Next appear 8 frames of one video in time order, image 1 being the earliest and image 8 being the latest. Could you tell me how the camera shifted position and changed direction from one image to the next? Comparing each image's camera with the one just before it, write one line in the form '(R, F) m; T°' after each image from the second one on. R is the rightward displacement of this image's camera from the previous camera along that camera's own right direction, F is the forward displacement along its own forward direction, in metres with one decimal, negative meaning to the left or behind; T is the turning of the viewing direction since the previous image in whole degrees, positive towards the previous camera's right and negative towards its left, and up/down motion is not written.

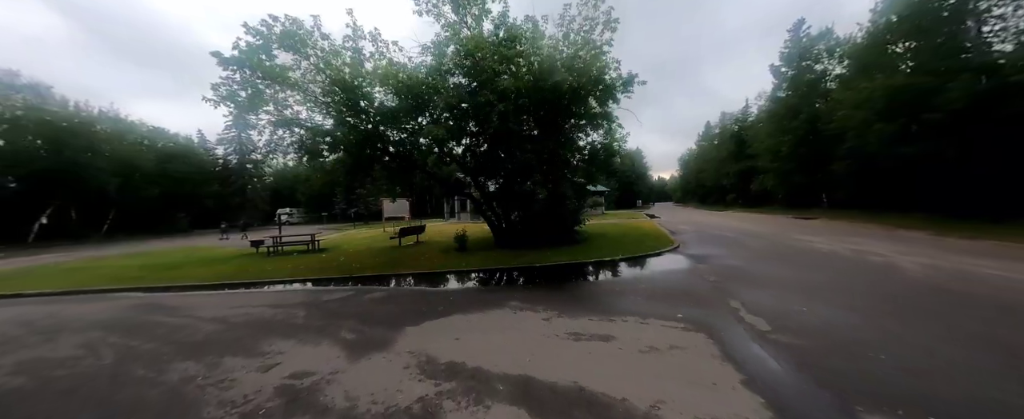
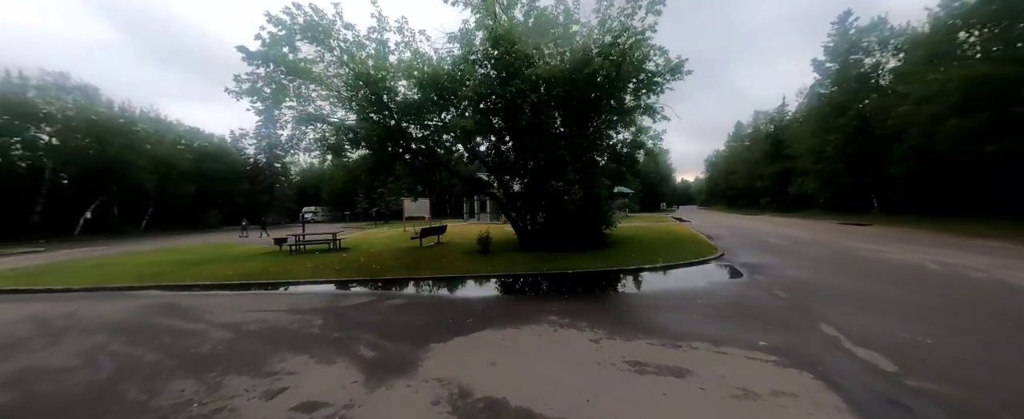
(-0.3, +0.7) m; -3°
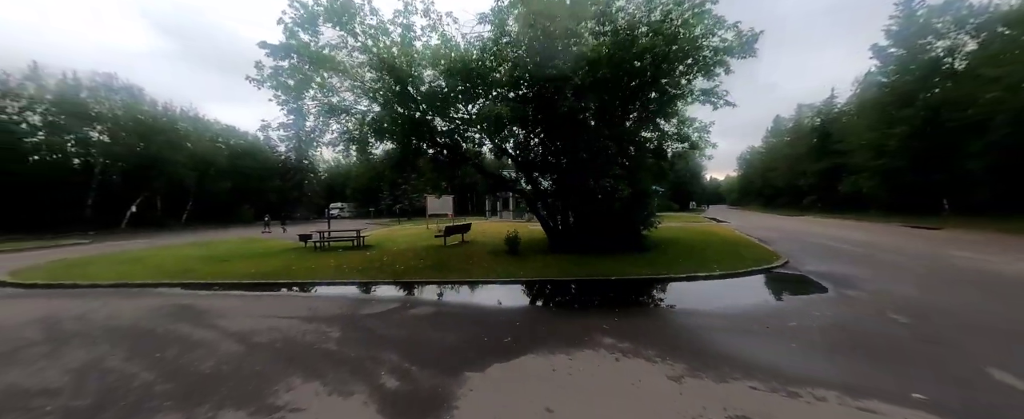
(-0.4, +0.8) m; -4°
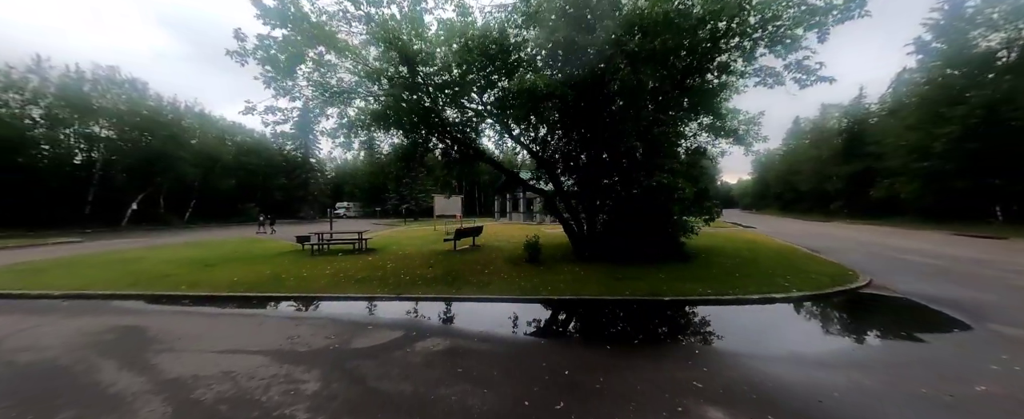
(-0.4, +1.3) m; -1°
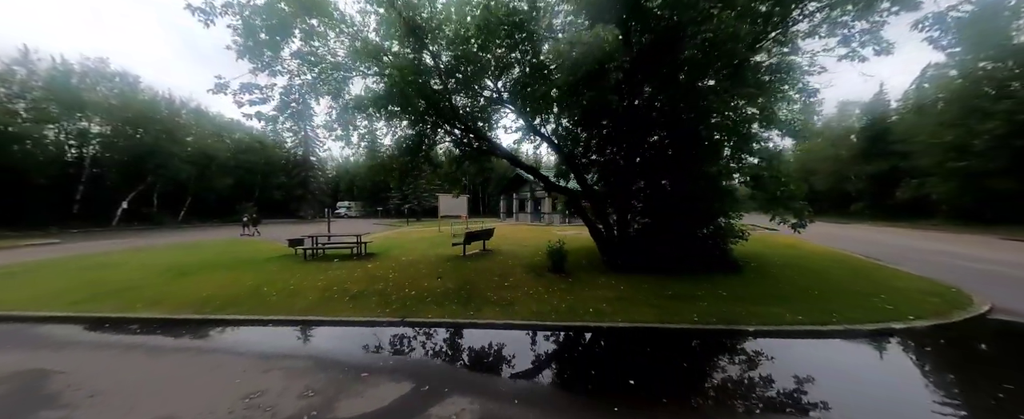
(-0.5, +1.2) m; 0°
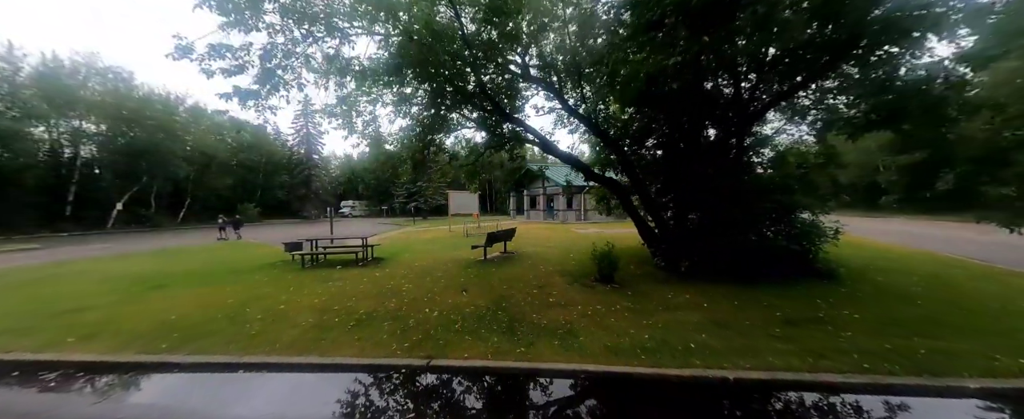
(-0.7, +1.4) m; -1°
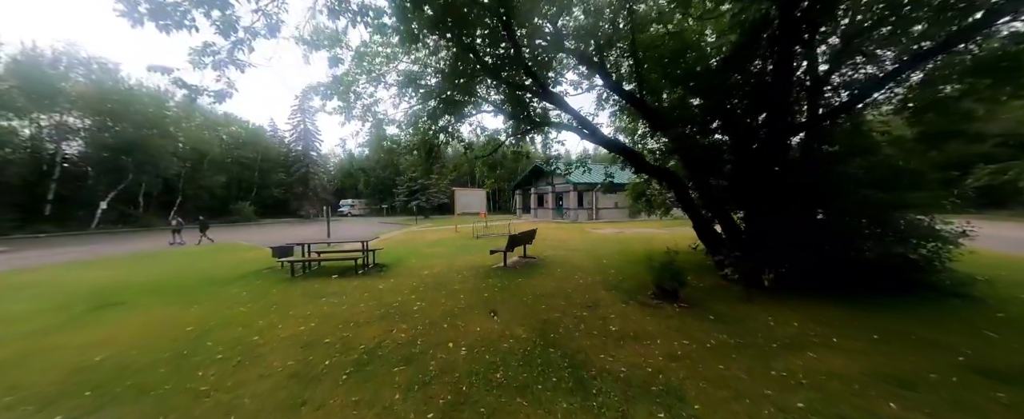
(-0.7, +1.3) m; 0°
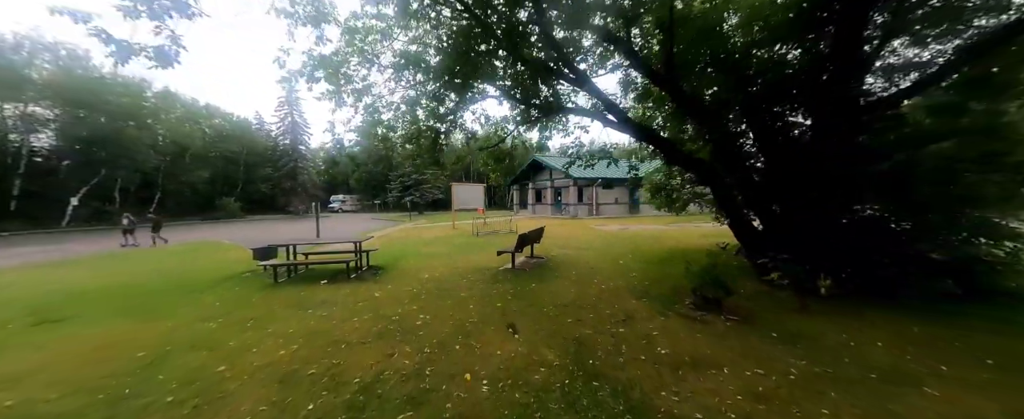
(-0.4, +0.8) m; +1°
